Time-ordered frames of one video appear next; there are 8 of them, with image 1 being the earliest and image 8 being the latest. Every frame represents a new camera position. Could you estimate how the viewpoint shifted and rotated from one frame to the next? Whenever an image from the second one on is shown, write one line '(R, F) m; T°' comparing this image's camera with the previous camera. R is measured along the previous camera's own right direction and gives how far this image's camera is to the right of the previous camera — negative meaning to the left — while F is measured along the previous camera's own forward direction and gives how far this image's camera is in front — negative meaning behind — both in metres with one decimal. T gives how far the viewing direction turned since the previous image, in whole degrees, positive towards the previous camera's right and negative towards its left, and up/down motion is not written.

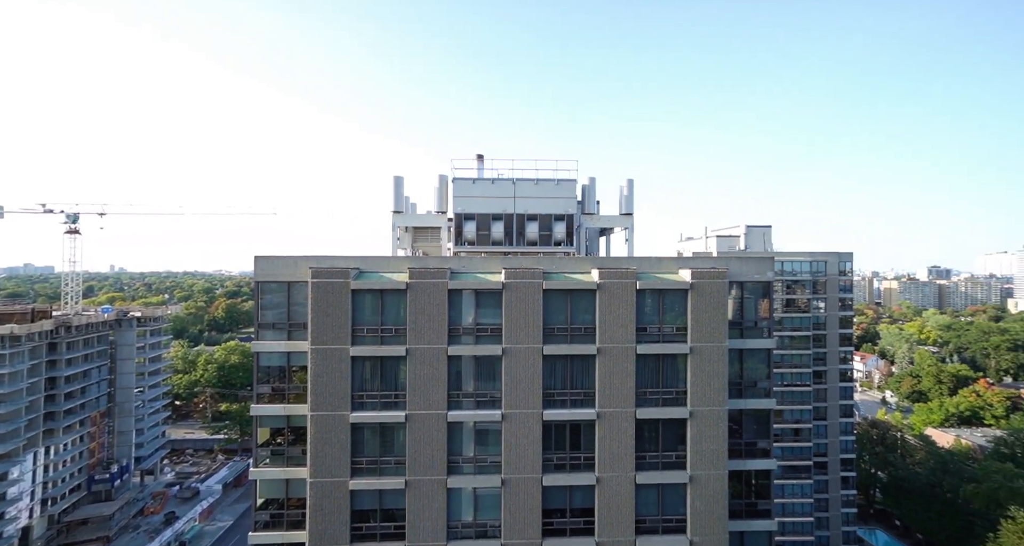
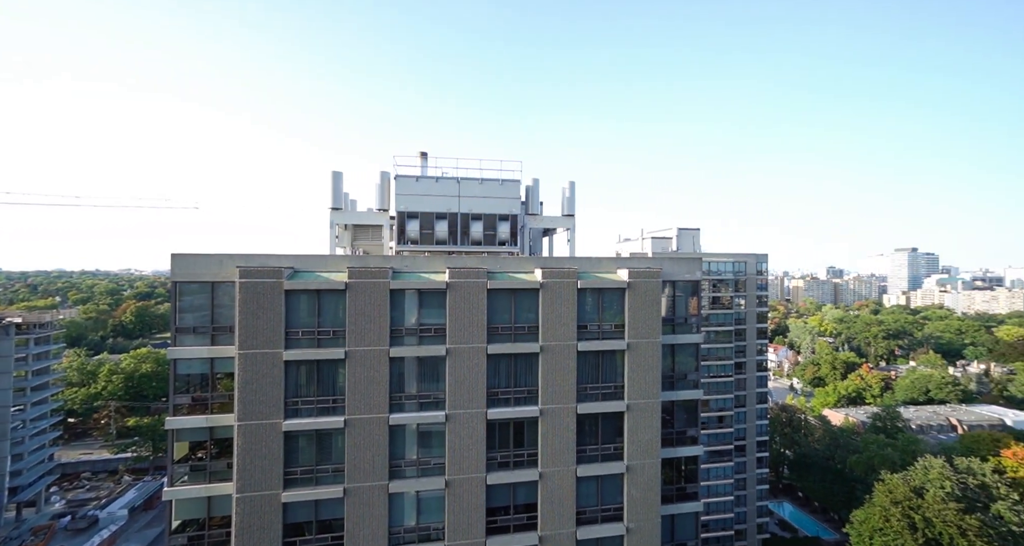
(0.0, +0.1) m; +6°
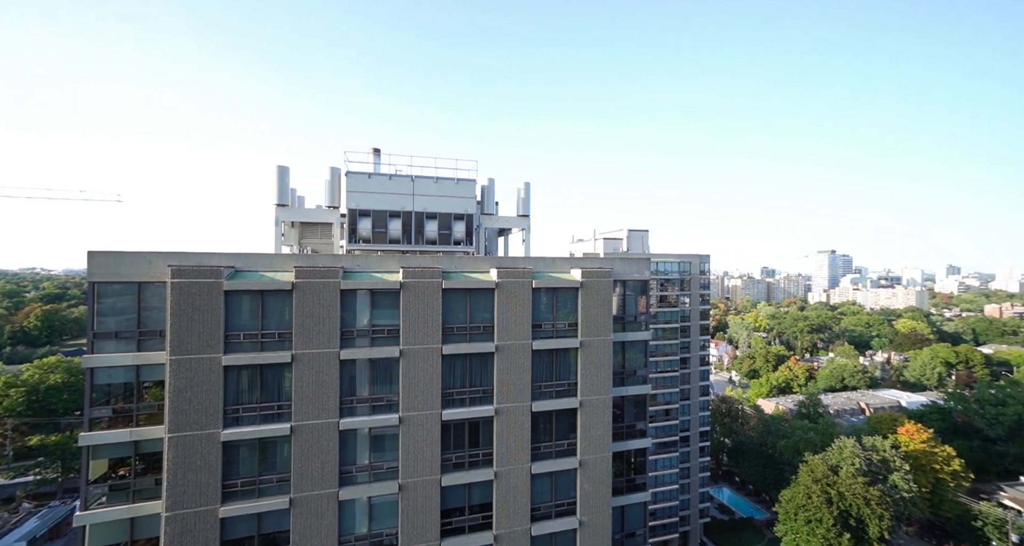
(0.0, +0.2) m; +5°
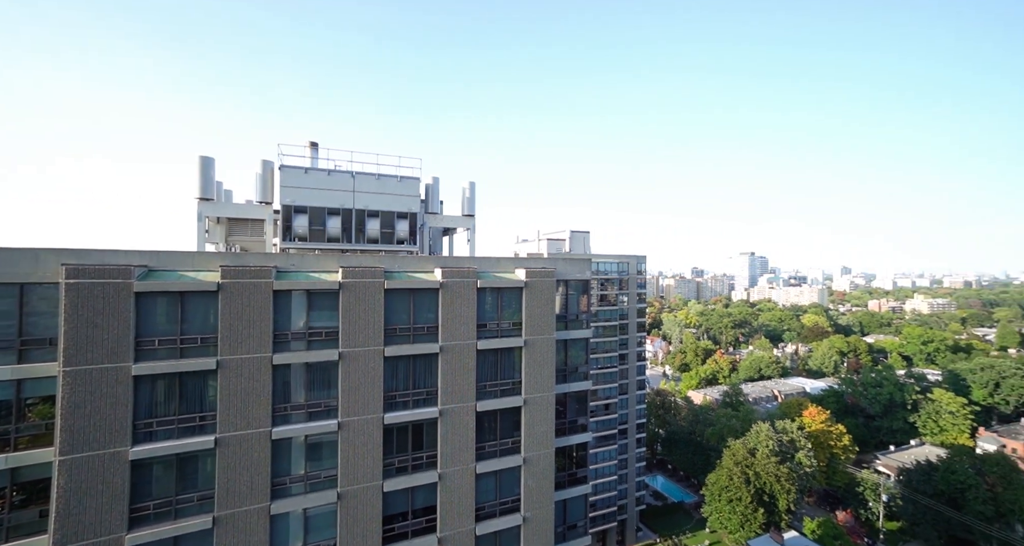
(0.0, +0.3) m; +6°
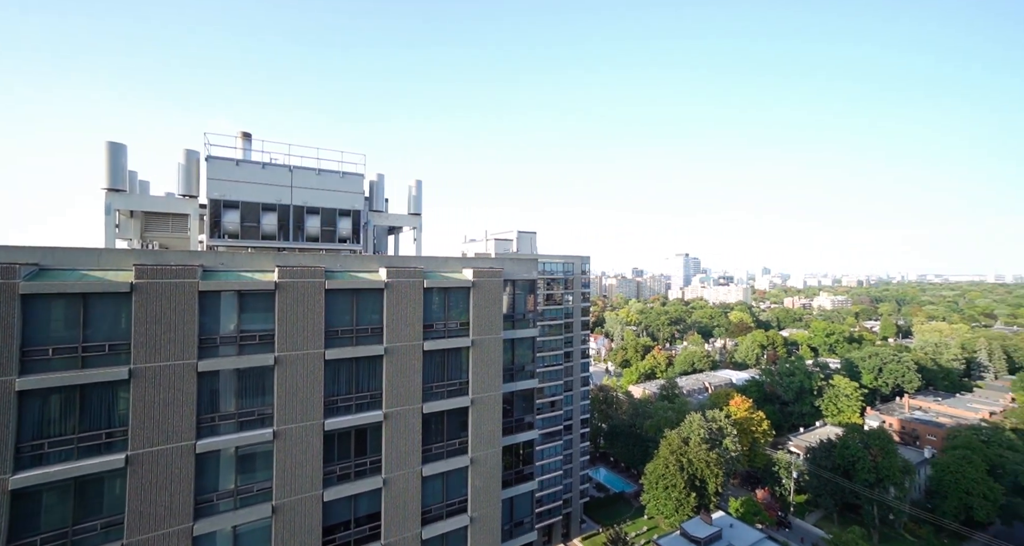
(0.0, +0.4) m; +6°
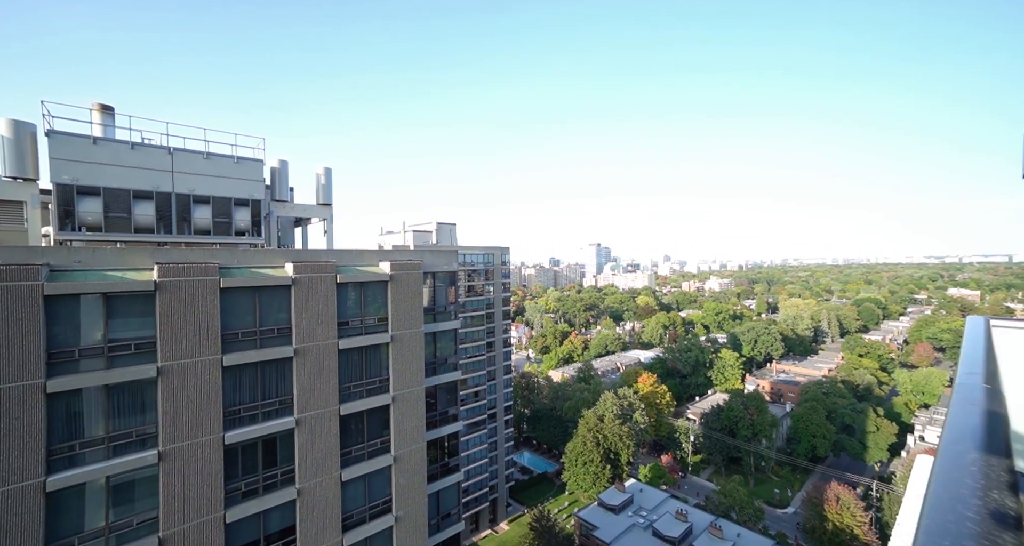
(+0.1, +1.0) m; +8°
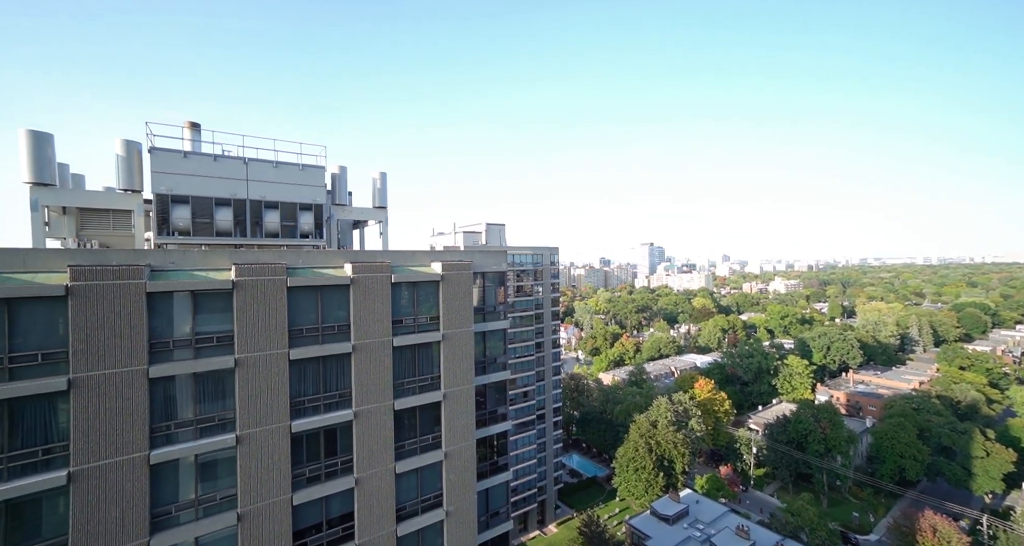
(0.0, -0.6) m; -5°
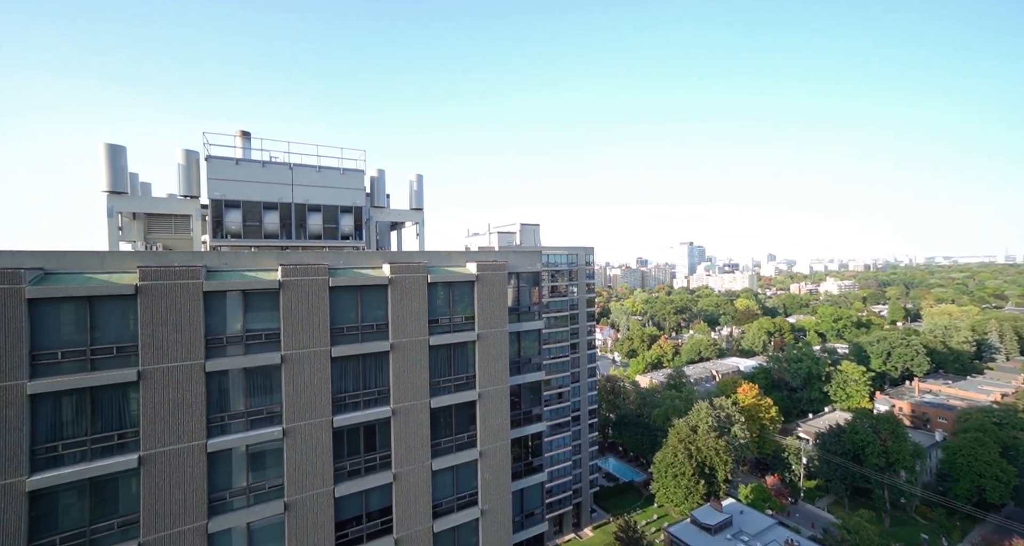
(0.0, -0.3) m; -4°
